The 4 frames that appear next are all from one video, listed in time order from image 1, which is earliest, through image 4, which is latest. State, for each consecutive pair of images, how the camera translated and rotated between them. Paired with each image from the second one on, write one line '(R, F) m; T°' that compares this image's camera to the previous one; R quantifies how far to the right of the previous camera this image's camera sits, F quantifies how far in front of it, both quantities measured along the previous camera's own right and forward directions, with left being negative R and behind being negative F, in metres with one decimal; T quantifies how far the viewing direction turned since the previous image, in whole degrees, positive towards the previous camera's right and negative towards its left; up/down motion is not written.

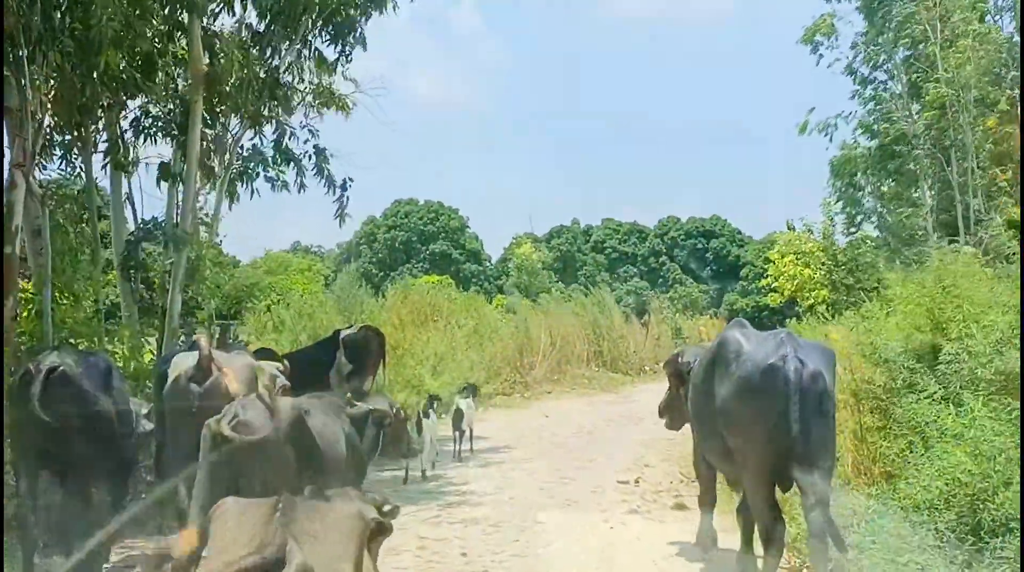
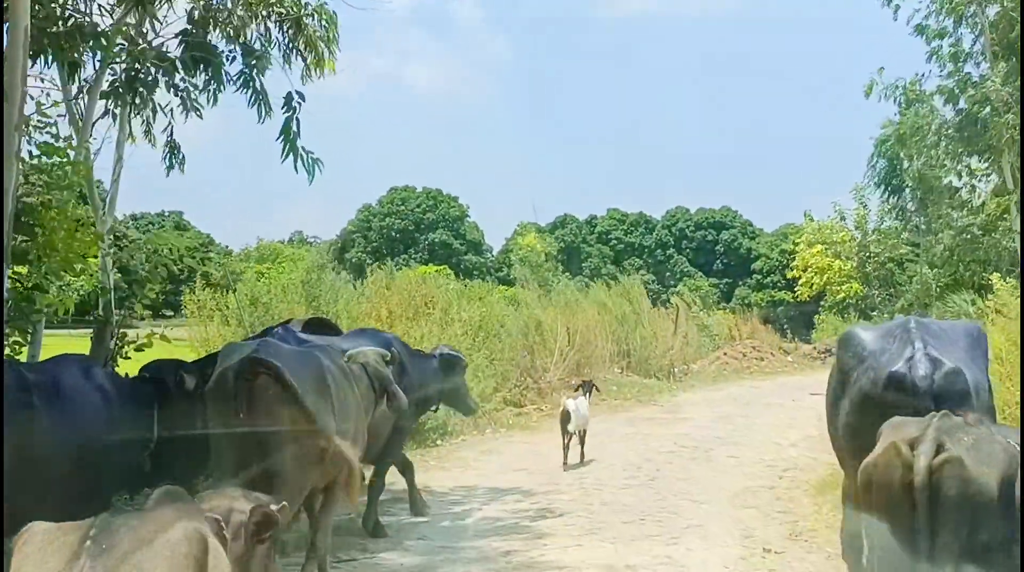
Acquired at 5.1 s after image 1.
(-0.1, +1.5) m; 0°
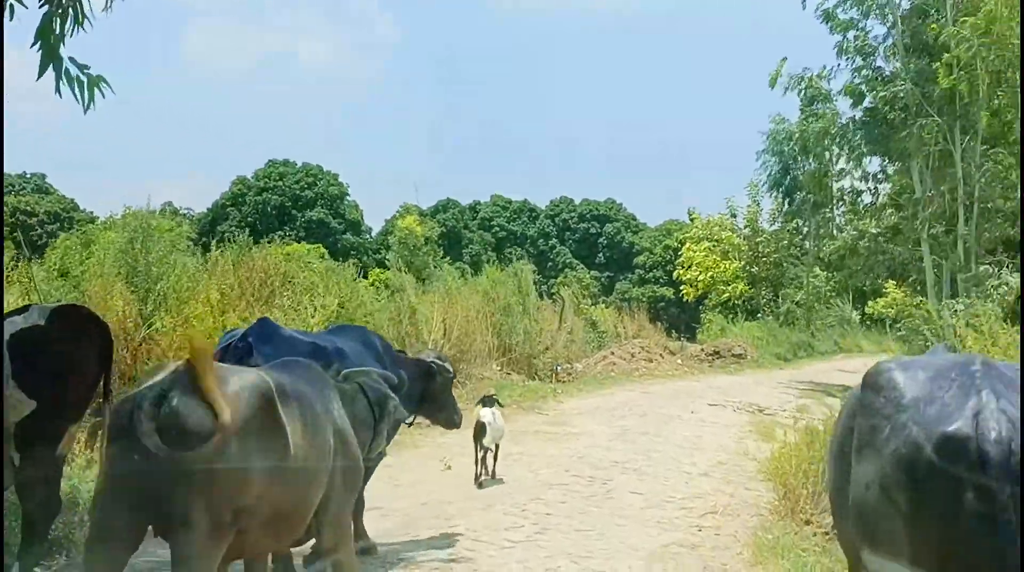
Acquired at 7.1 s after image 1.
(0.0, +0.8) m; +6°
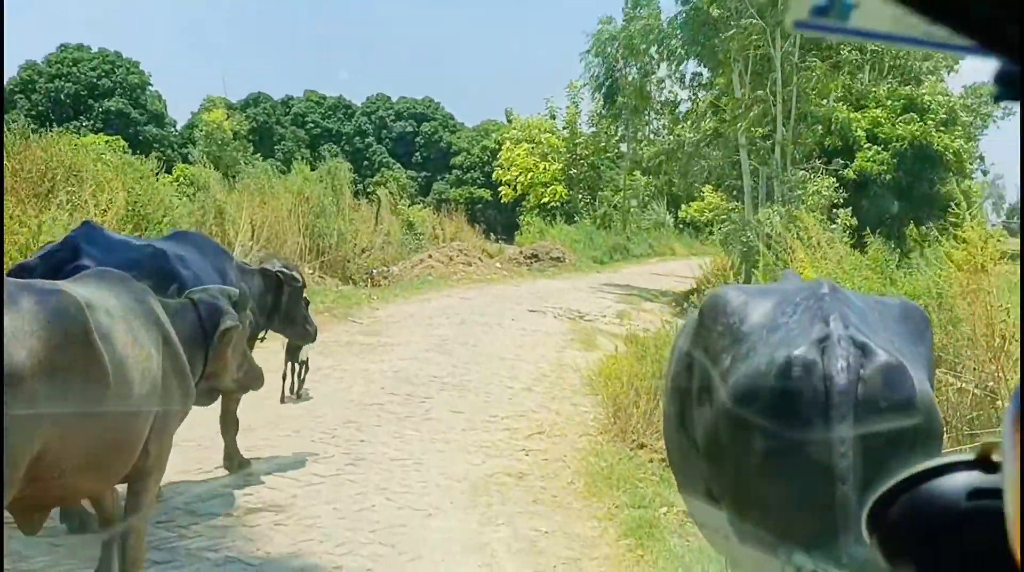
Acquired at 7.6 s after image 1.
(0.0, +0.3) m; +9°
